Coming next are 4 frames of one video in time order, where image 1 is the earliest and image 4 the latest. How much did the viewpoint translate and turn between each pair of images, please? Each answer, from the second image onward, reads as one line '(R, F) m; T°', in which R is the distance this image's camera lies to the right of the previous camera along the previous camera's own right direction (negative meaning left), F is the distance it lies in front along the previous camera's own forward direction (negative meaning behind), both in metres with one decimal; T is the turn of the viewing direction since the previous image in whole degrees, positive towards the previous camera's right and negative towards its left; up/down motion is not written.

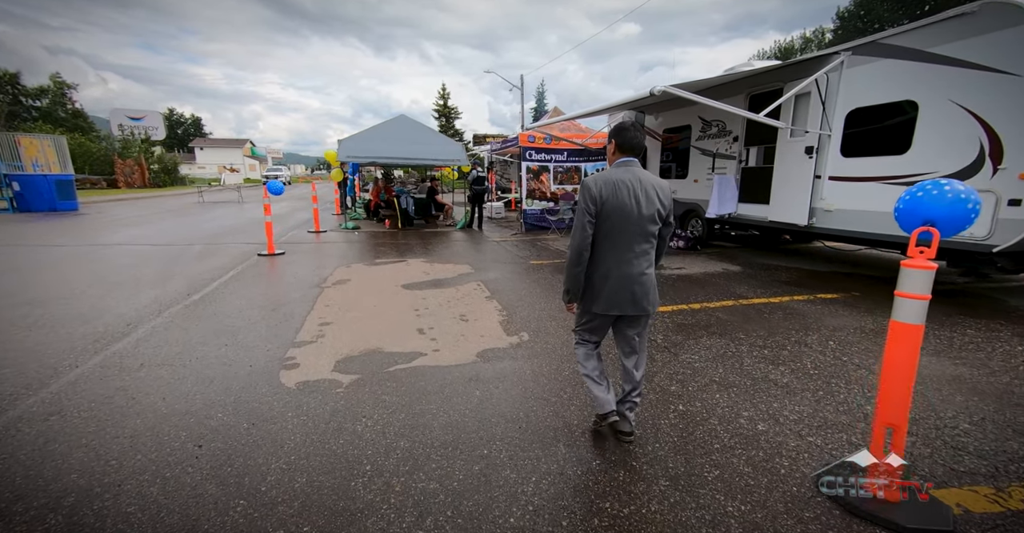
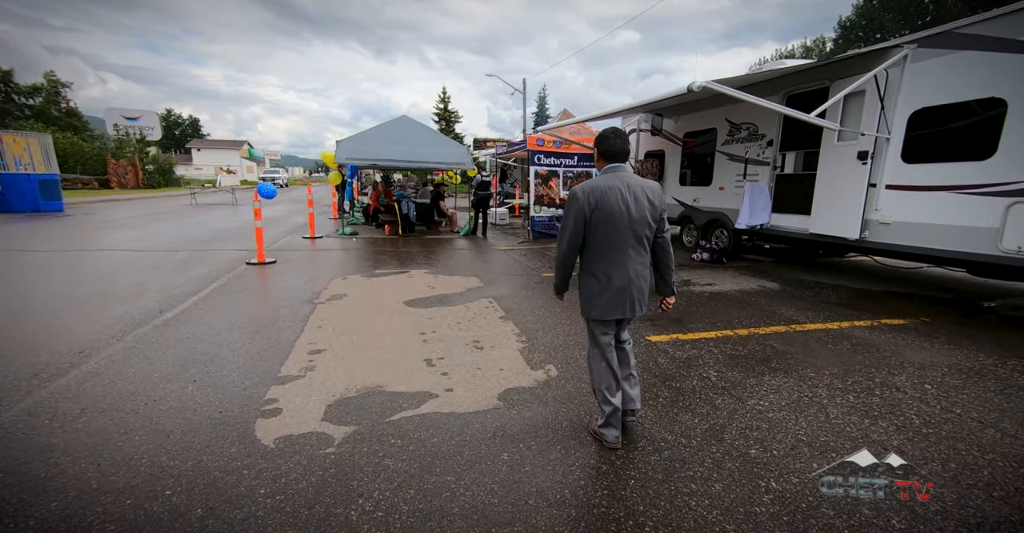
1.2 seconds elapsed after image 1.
(-0.2, +0.7) m; 0°
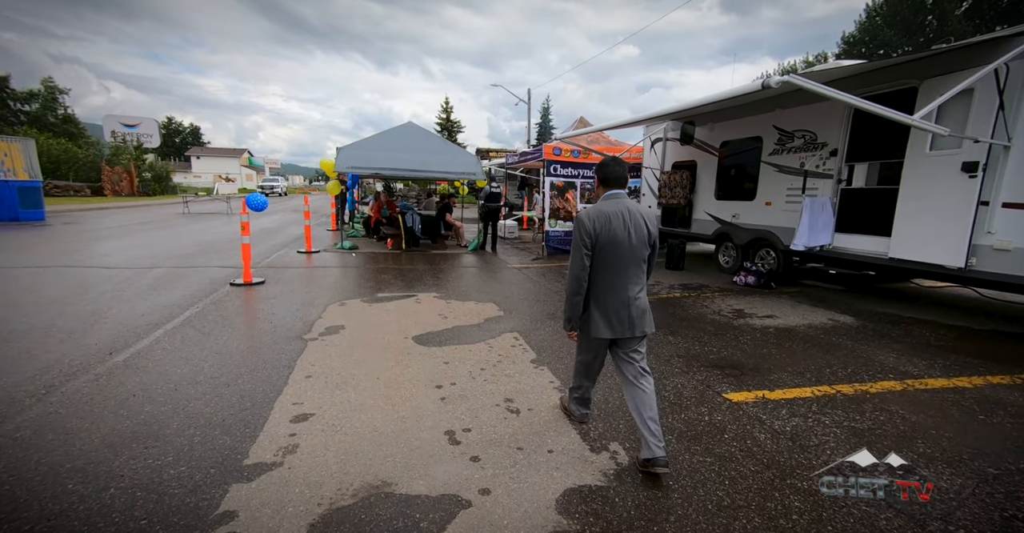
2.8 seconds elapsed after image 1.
(-0.3, +0.9) m; 0°
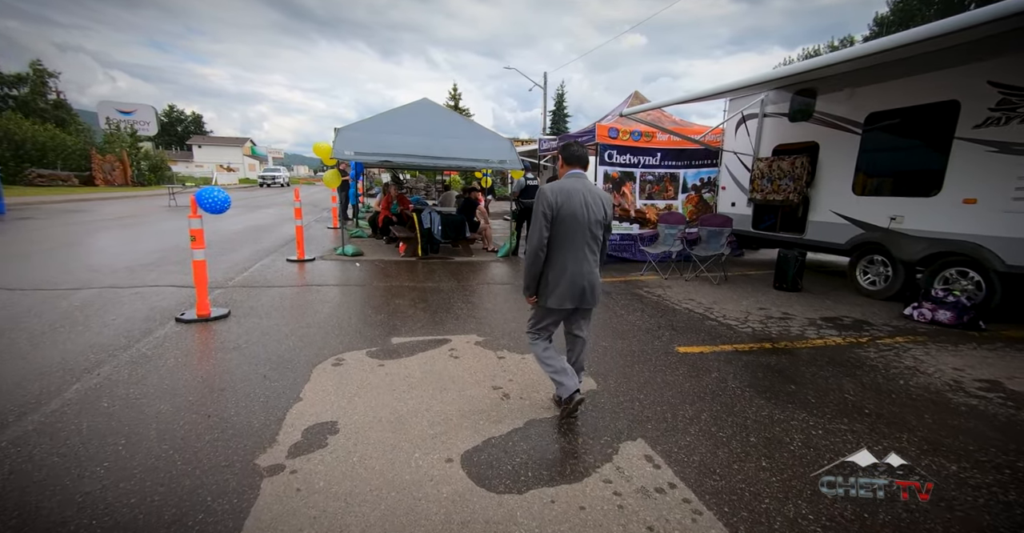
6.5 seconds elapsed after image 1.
(-0.8, +2.3) m; -1°
